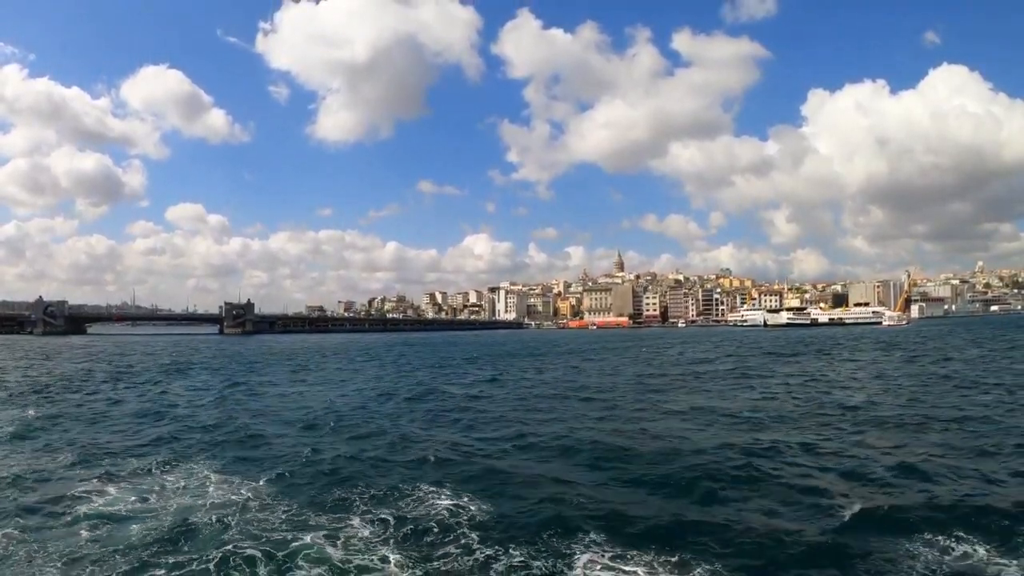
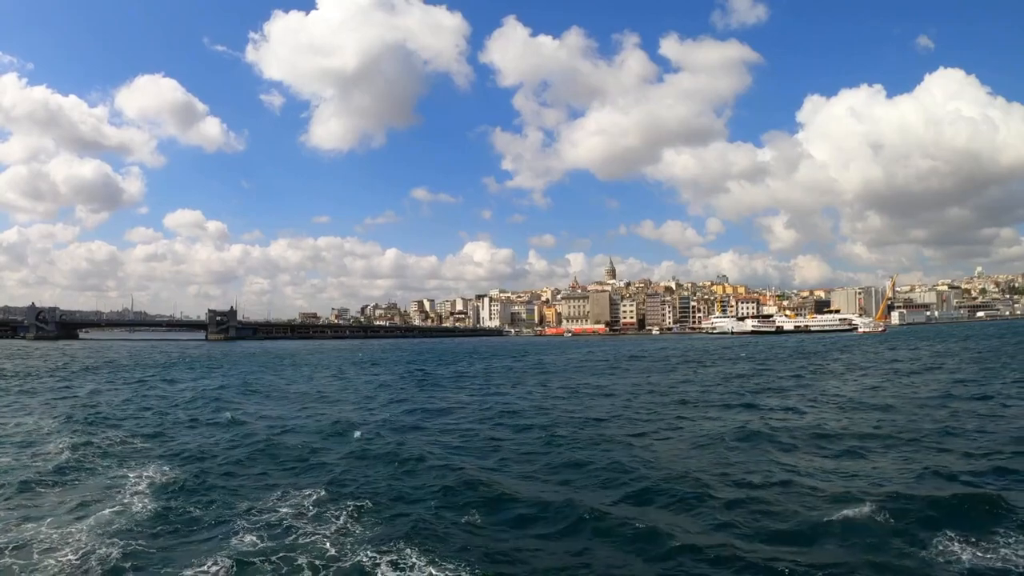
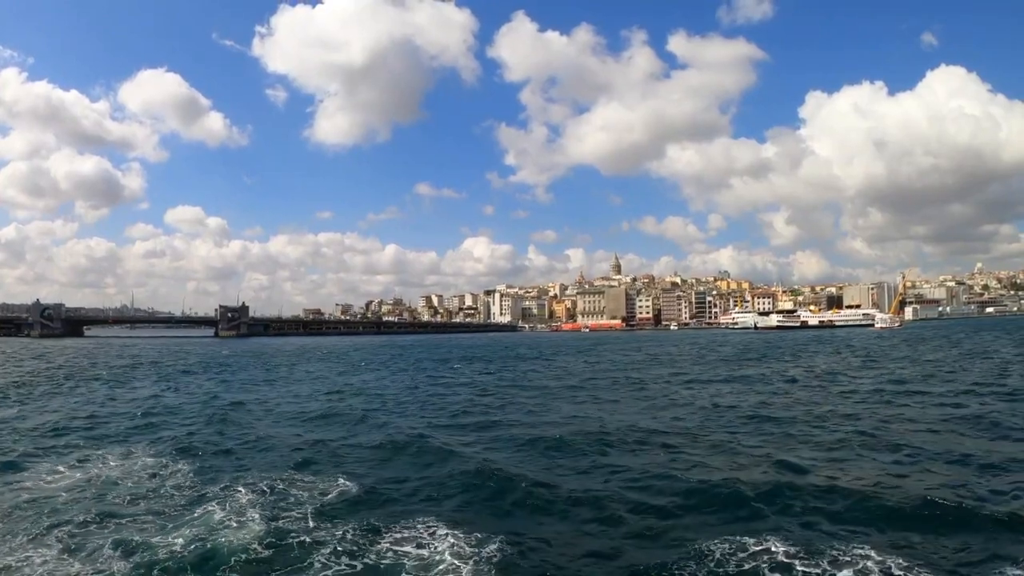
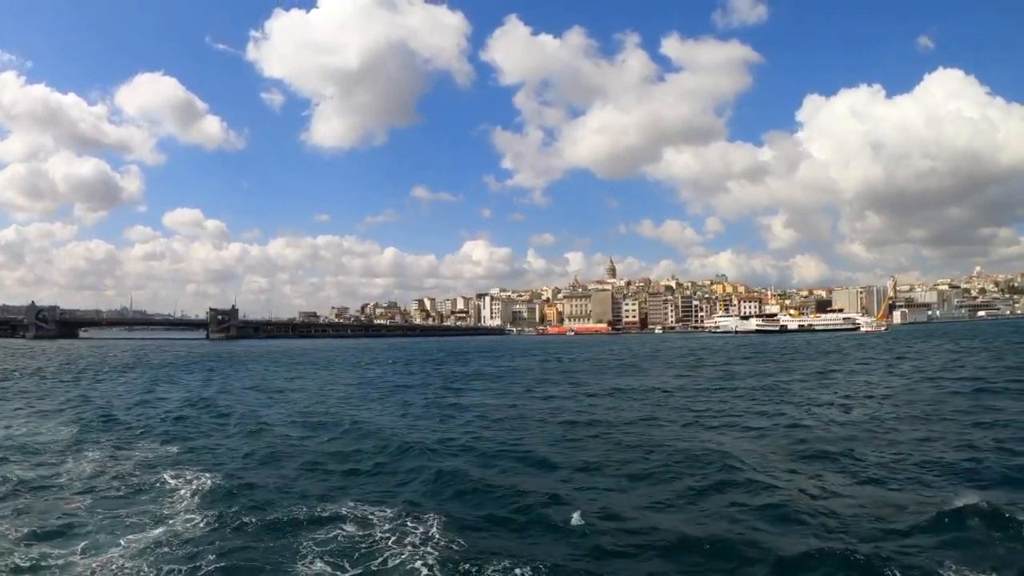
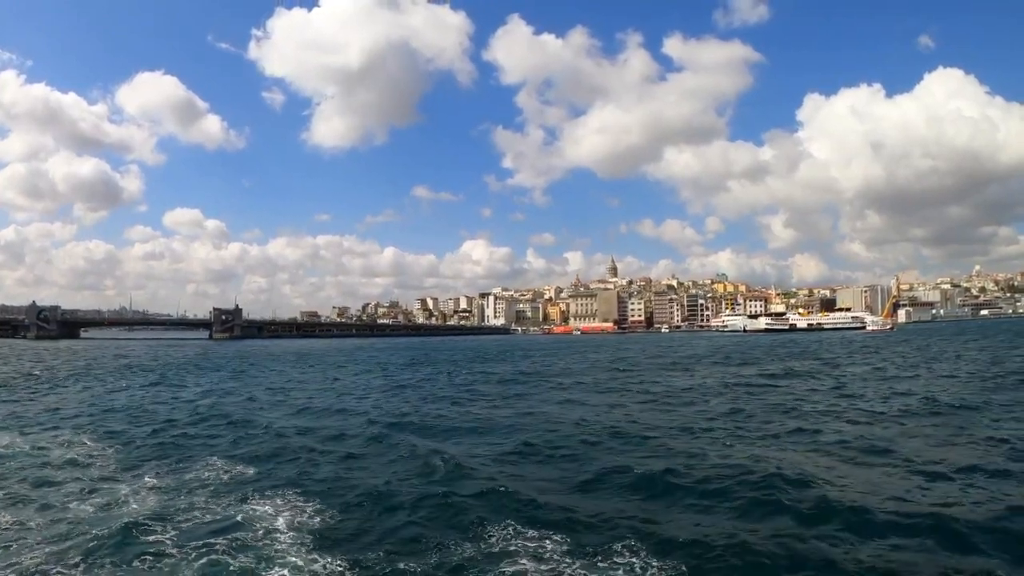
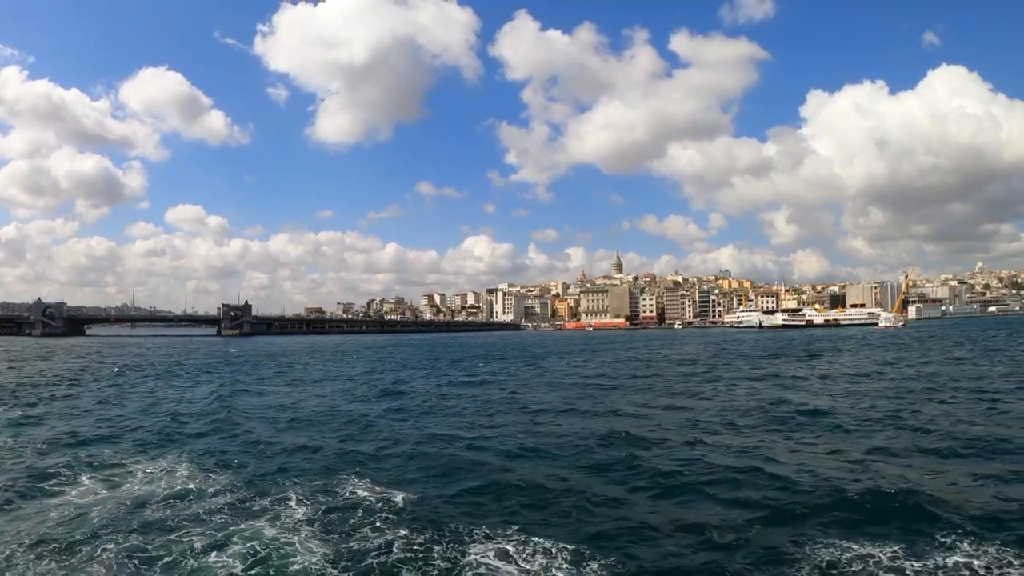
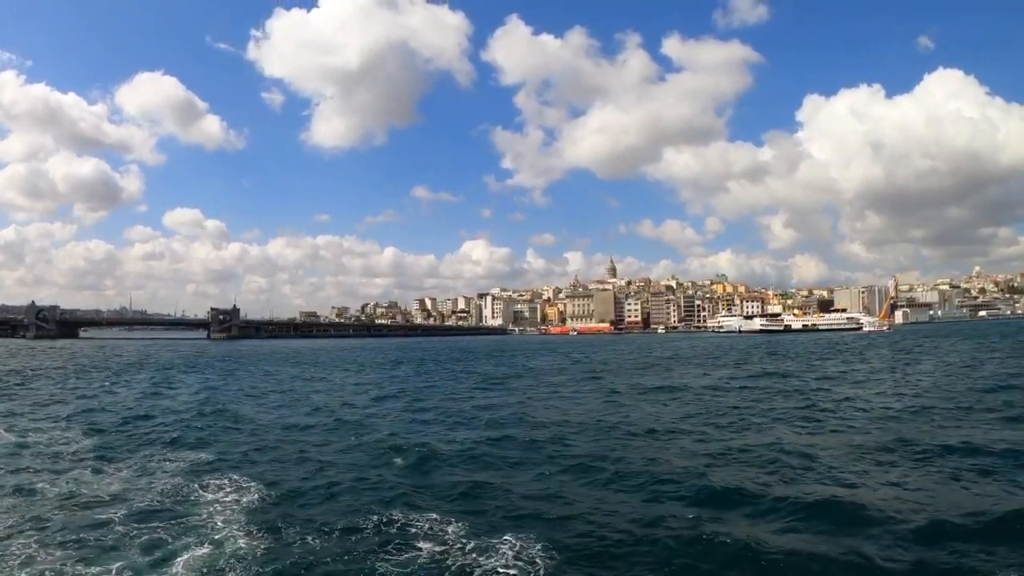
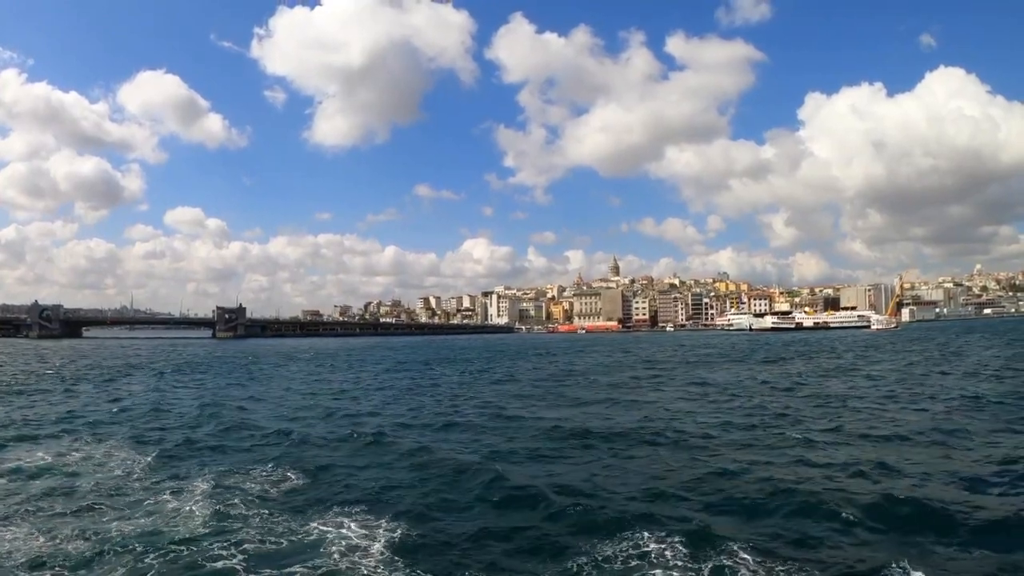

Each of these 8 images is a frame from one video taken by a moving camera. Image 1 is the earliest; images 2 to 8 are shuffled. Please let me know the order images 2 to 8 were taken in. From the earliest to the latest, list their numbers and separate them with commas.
6, 3, 8, 5, 7, 4, 2
